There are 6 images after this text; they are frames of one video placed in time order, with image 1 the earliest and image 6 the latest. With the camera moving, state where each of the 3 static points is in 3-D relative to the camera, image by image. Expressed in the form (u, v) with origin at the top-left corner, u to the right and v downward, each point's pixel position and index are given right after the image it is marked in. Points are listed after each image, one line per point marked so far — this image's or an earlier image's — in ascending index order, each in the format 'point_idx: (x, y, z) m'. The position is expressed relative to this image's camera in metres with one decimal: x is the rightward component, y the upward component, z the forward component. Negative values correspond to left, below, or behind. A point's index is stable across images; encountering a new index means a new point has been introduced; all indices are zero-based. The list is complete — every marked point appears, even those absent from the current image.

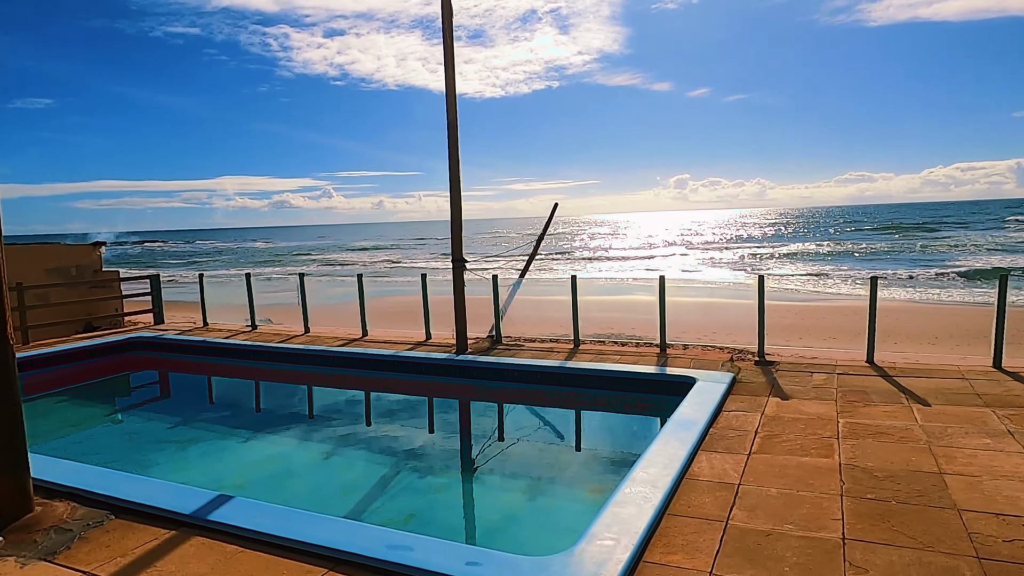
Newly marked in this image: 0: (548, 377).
0: (+0.4, -1.0, +7.4) m
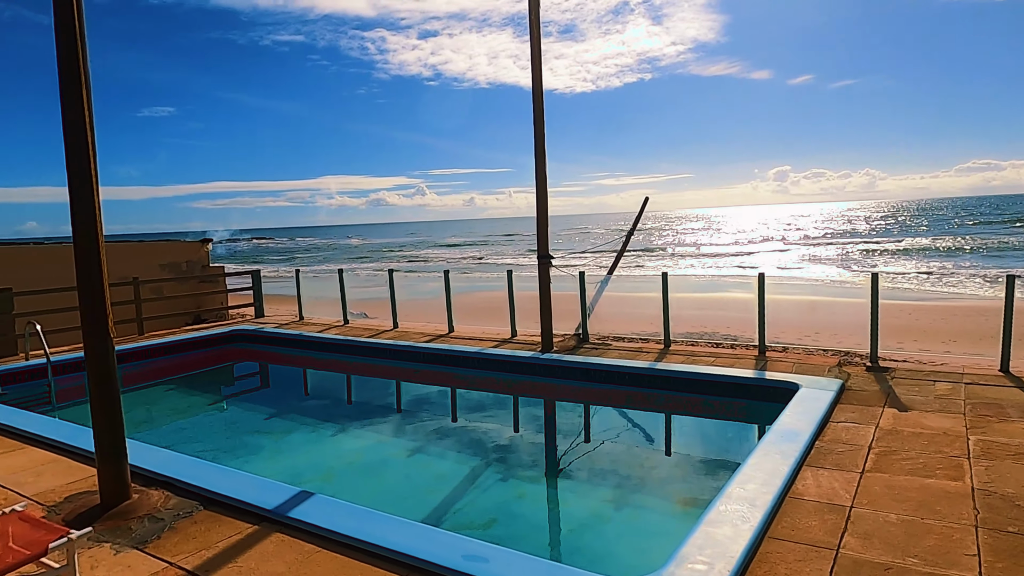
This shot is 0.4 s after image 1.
0: (+1.3, -1.0, +7.1) m
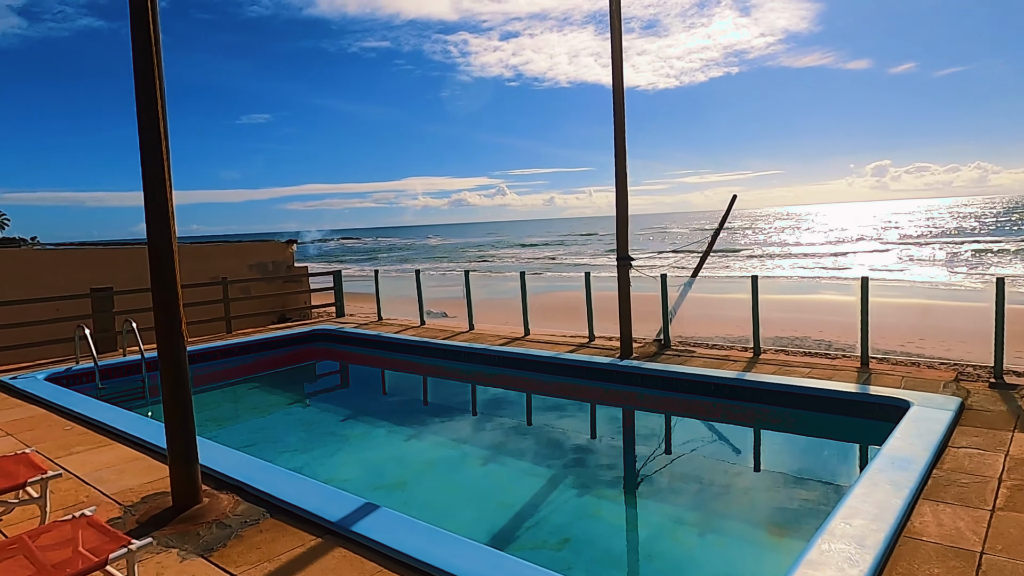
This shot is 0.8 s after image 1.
0: (+2.1, -1.0, +6.6) m
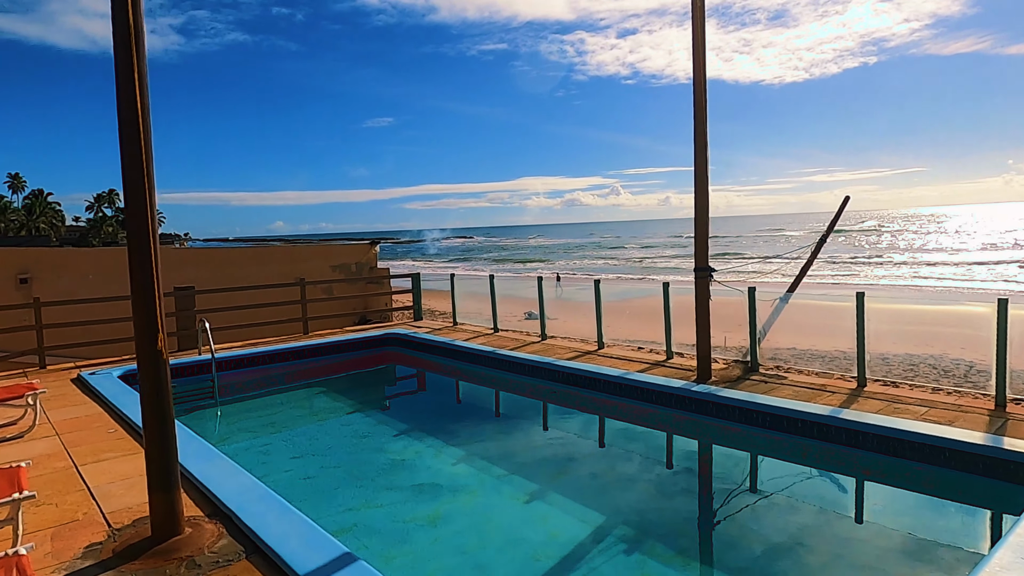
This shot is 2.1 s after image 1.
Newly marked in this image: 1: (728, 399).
0: (+2.6, -1.2, +5.6) m
1: (+2.1, -1.1, +6.3) m
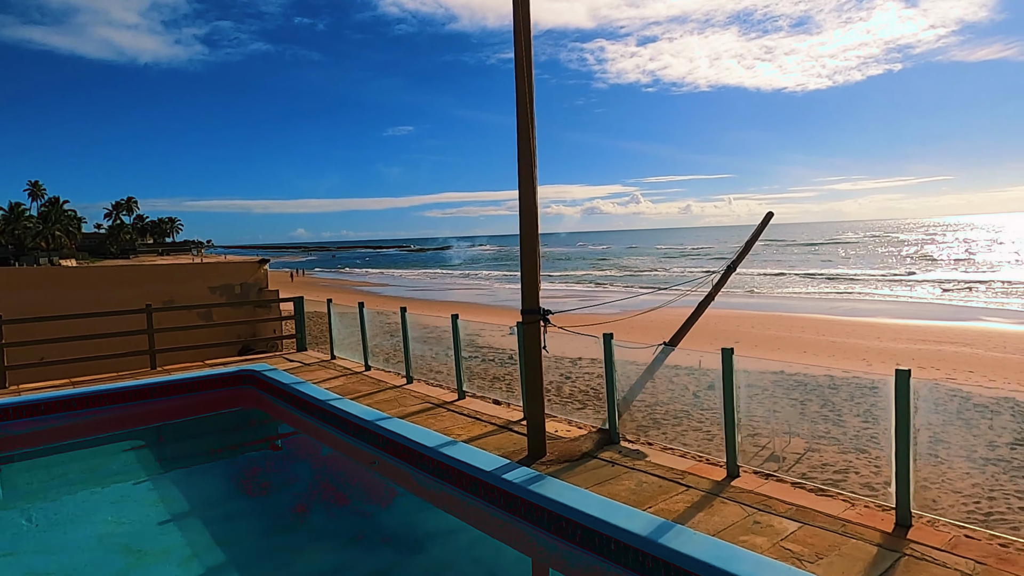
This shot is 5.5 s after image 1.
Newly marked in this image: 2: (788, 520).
0: (+0.8, -1.5, +3.9) m
1: (+0.3, -1.4, +4.6) m
2: (+1.6, -1.3, +3.8) m
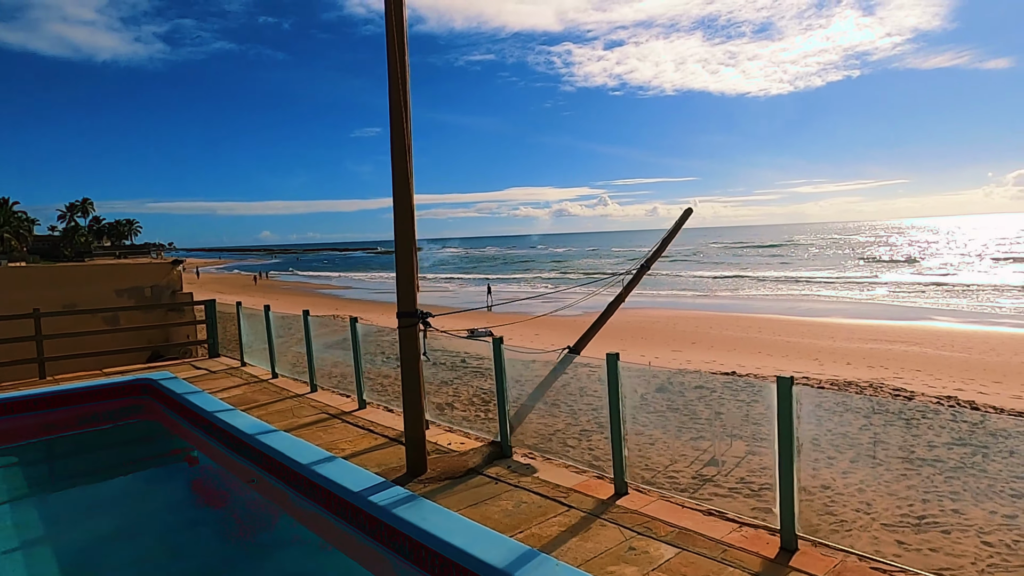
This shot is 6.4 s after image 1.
0: (0.0, -1.5, +3.5) m
1: (-0.6, -1.4, +4.2) m
2: (+0.8, -1.3, +3.4) m
